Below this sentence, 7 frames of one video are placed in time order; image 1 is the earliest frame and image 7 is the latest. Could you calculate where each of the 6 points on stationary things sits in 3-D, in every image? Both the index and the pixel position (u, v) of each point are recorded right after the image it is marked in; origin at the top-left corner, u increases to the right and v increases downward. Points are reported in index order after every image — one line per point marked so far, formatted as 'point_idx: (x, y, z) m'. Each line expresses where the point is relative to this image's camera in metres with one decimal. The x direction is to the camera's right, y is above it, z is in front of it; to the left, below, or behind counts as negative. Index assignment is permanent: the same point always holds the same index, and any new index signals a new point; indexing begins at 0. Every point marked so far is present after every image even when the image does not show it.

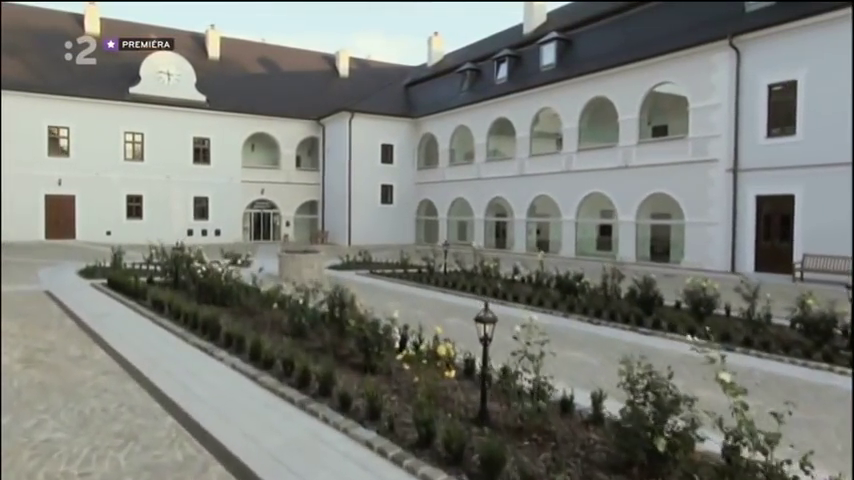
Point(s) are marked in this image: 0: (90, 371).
0: (-2.9, -1.1, +5.5) m
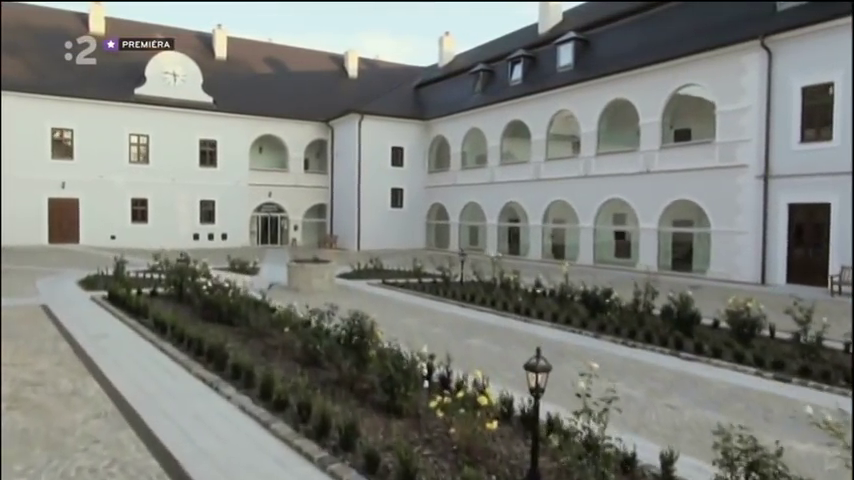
0: (-2.6, -1.3, +4.9) m
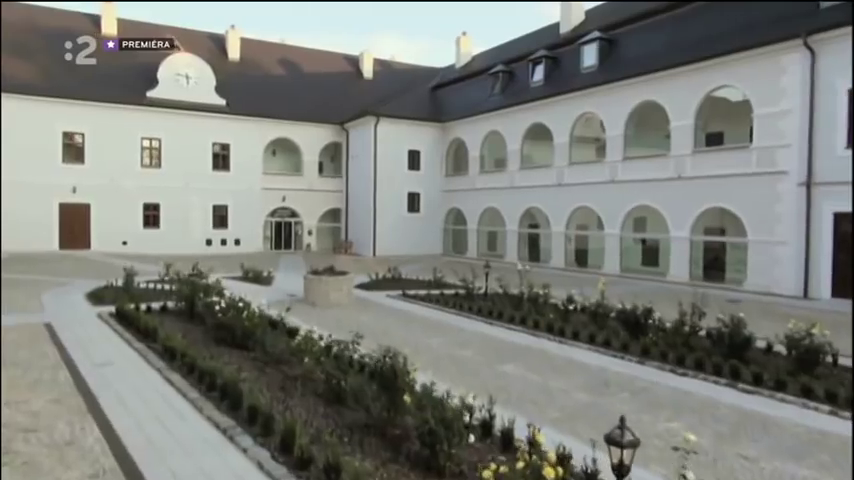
0: (-2.3, -1.5, +4.2) m
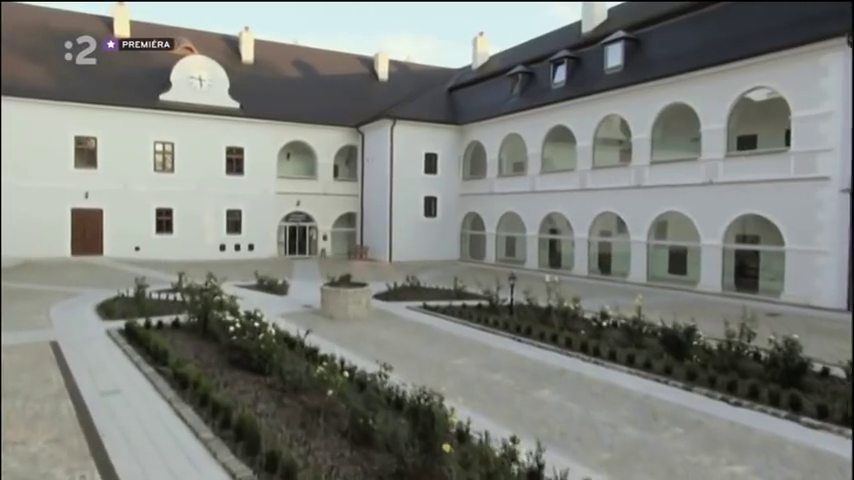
0: (-2.0, -1.7, +3.7) m
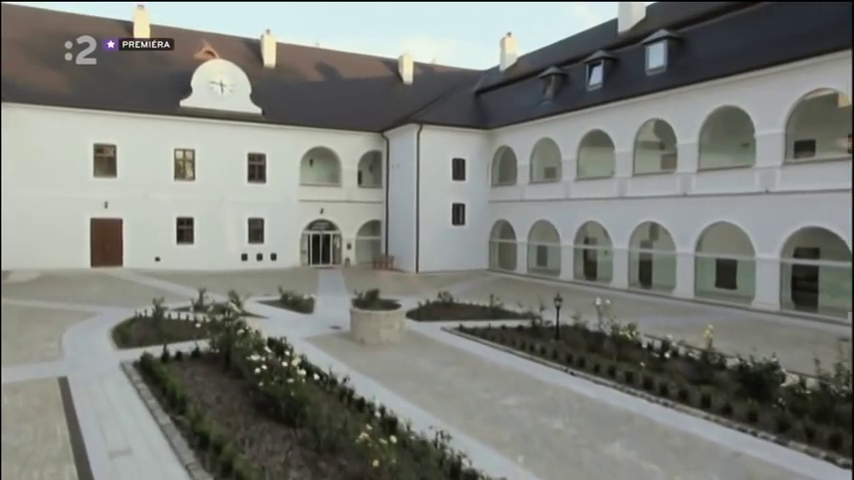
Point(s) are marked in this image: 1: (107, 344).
0: (-1.6, -2.0, +2.9) m
1: (-5.0, -1.6, +10.1) m
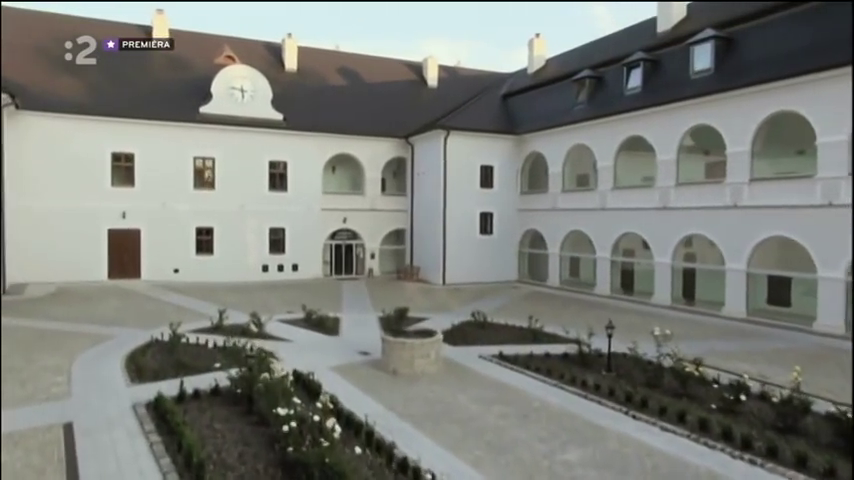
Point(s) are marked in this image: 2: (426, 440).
0: (-1.2, -2.3, +2.0) m
1: (-4.4, -2.0, +9.3) m
2: (0.0, -2.2, +7.1) m
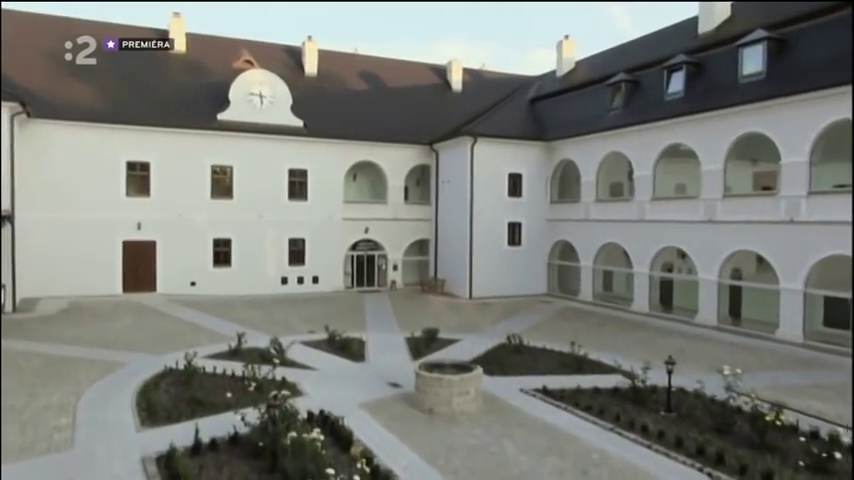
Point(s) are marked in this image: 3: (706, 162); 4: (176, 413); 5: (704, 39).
0: (-0.9, -2.7, +1.0) m
1: (-3.9, -2.3, +8.4) m
2: (+0.5, -2.5, +6.1) m
3: (+7.1, +2.0, +16.3) m
4: (-3.4, -2.3, +8.7) m
5: (+7.8, +5.7, +18.3) m
